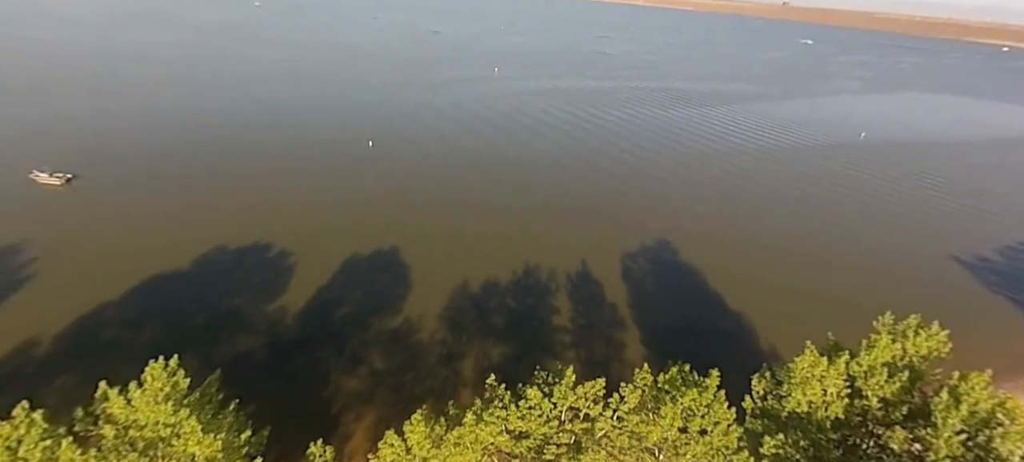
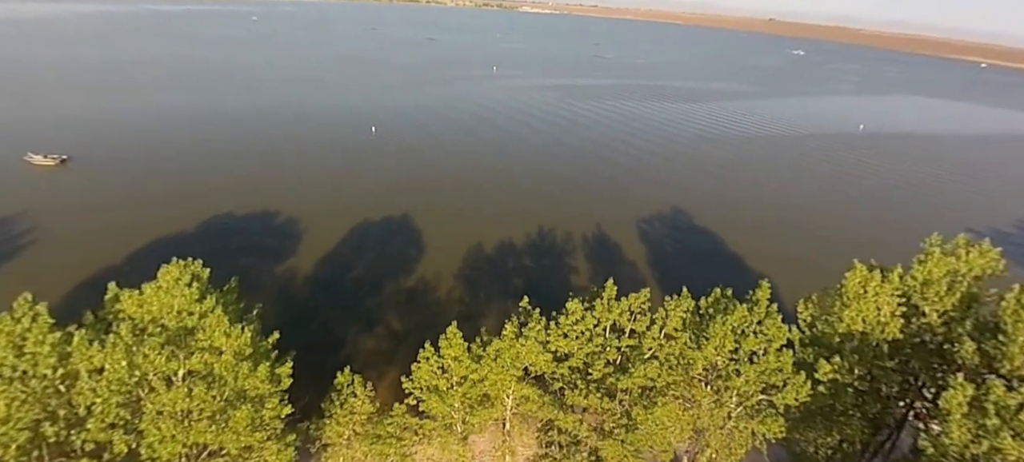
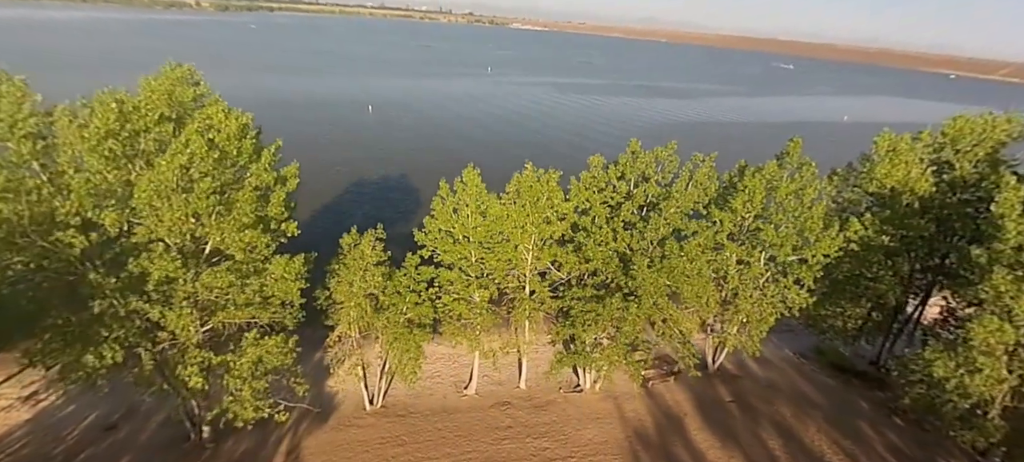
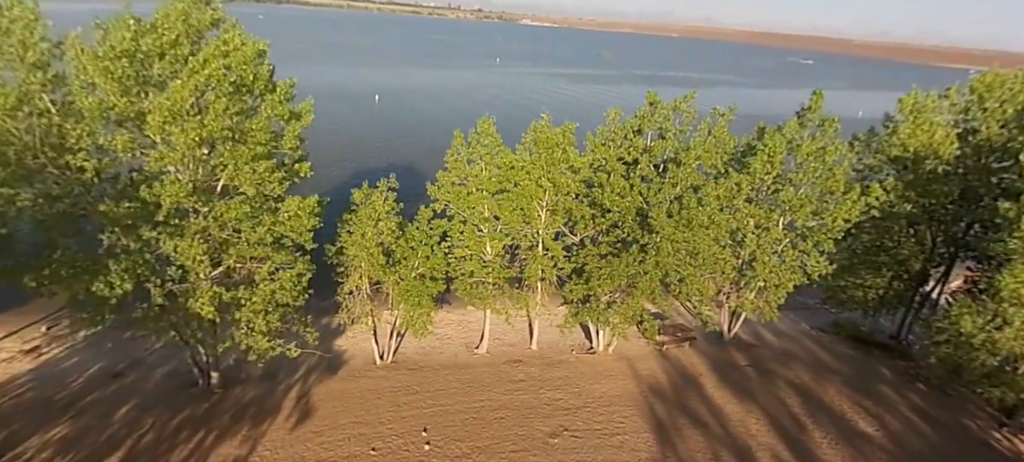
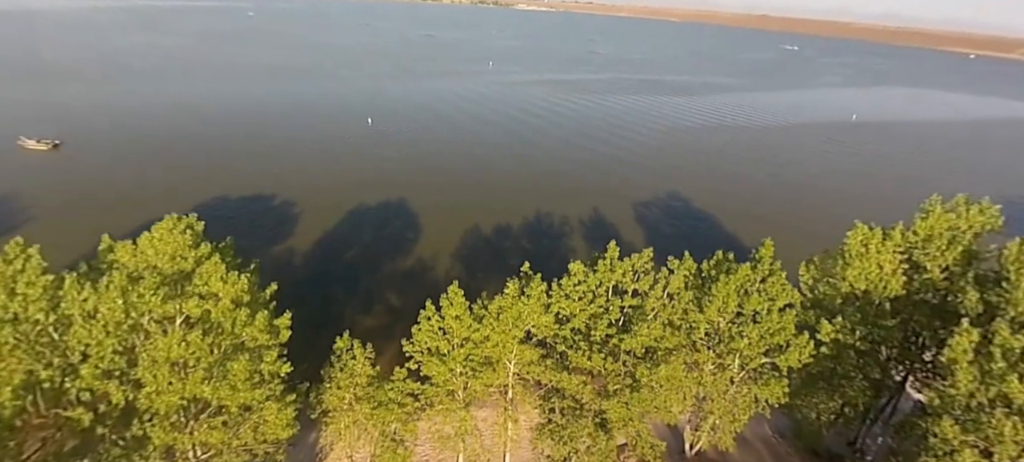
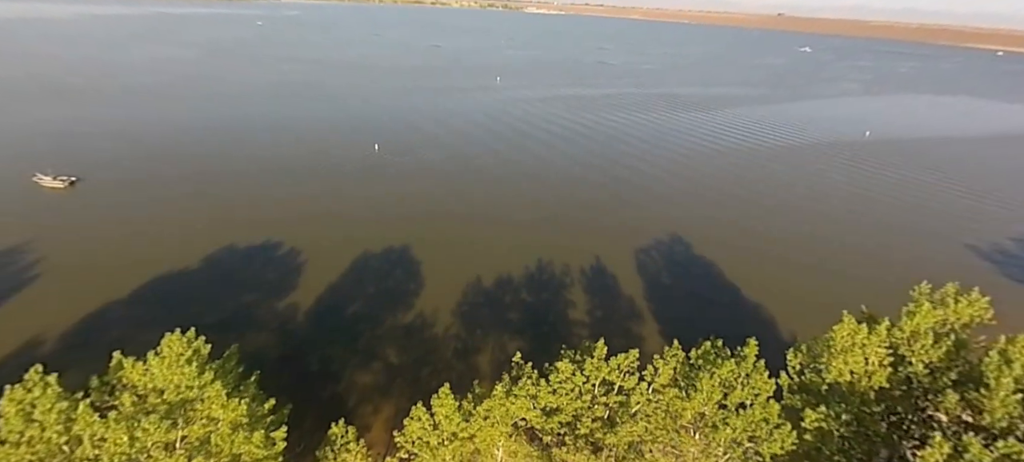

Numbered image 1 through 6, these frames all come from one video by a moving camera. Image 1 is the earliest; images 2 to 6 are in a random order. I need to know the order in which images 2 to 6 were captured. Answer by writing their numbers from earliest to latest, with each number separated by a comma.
6, 2, 5, 3, 4
